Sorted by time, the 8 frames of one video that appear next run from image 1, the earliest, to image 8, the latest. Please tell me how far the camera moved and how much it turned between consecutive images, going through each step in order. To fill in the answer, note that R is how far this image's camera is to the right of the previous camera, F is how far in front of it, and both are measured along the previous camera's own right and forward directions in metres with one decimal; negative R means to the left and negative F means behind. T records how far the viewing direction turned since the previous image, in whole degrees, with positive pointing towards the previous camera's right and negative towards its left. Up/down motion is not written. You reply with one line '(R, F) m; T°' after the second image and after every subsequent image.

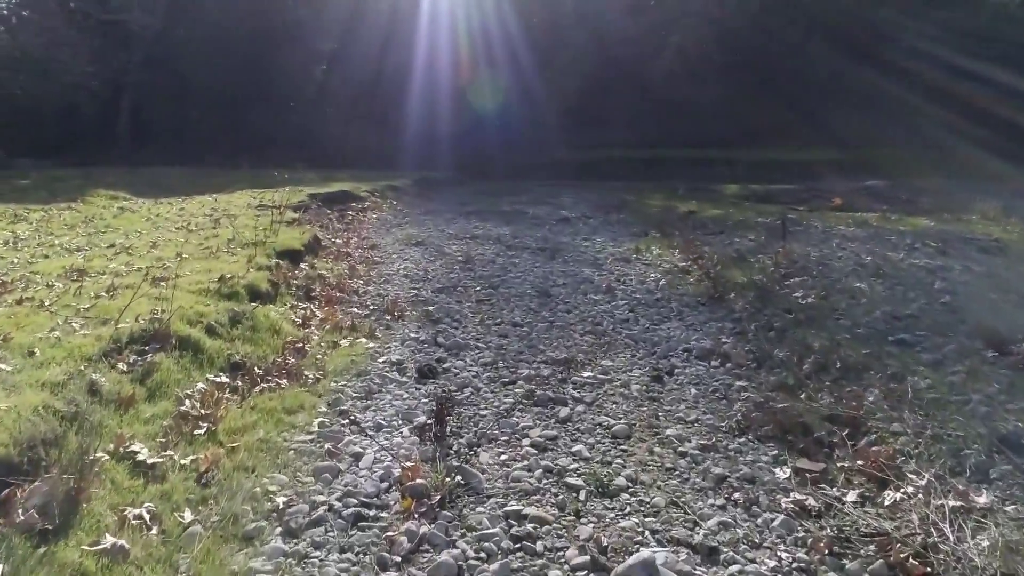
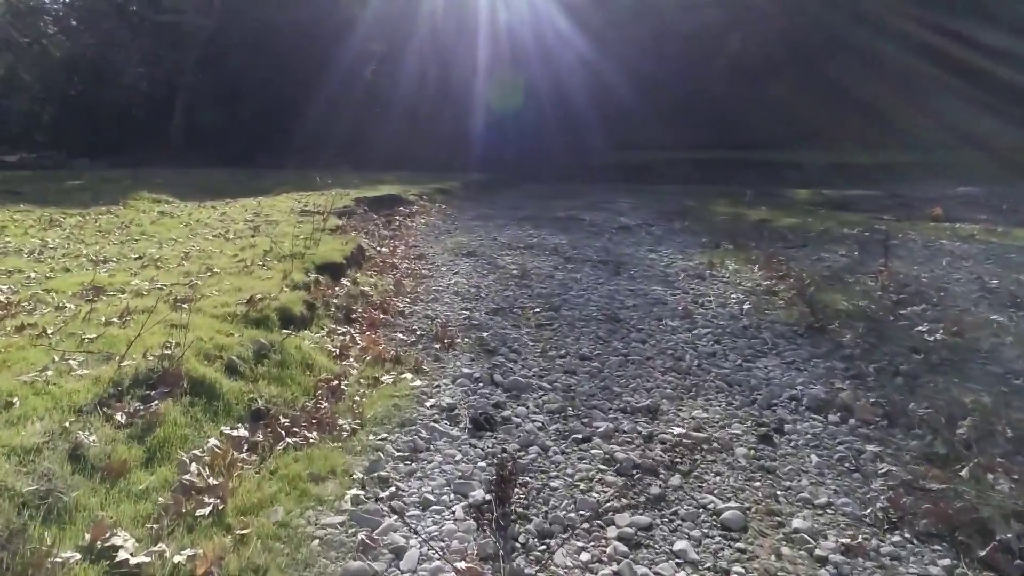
(-0.3, +1.7) m; -4°
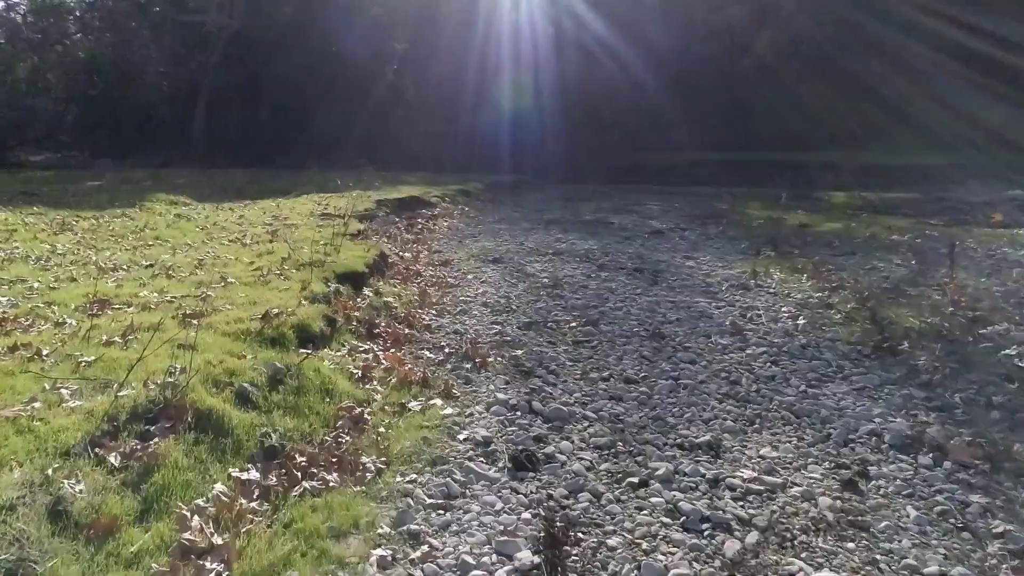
(-0.3, +1.0) m; -1°
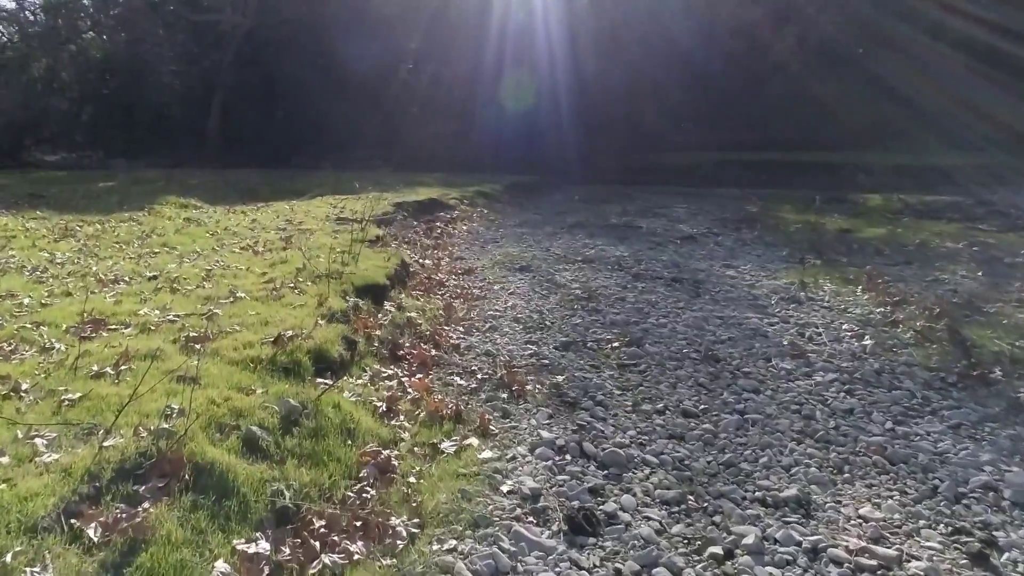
(-0.4, +1.1) m; -1°
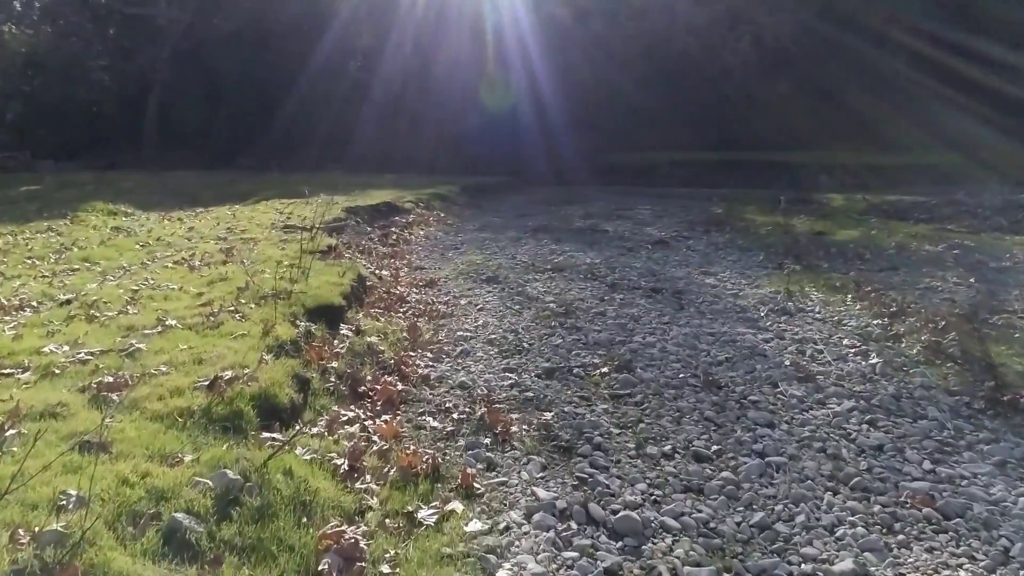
(-0.3, +1.3) m; +4°
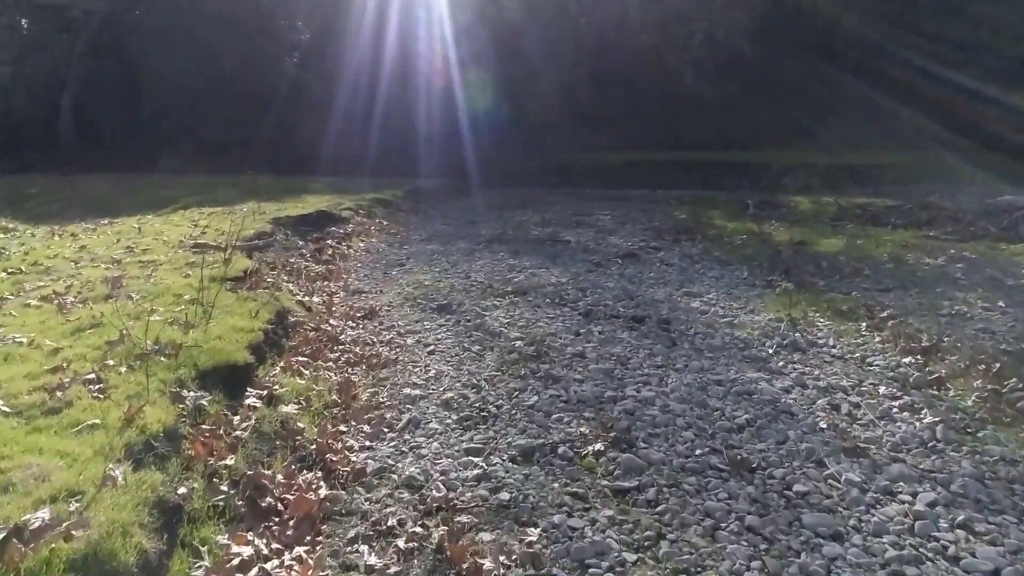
(-0.2, +2.5) m; +4°
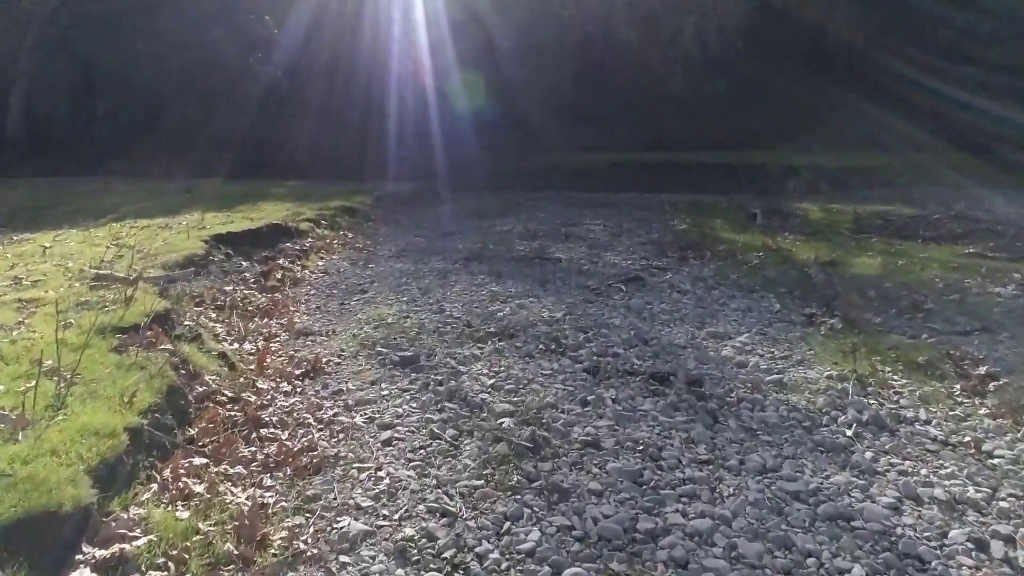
(-0.1, +3.0) m; +2°
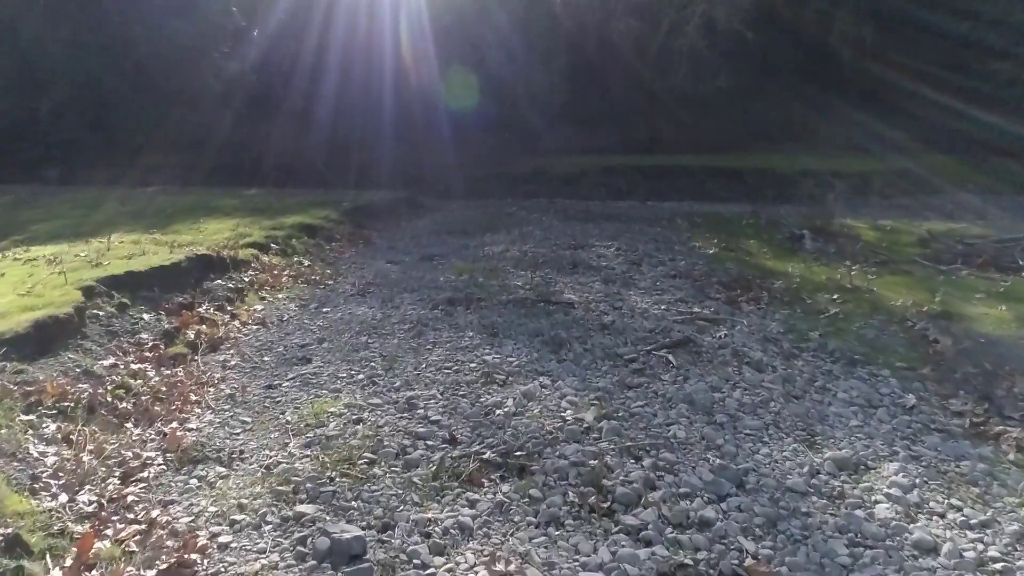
(-0.3, +4.6) m; +1°
